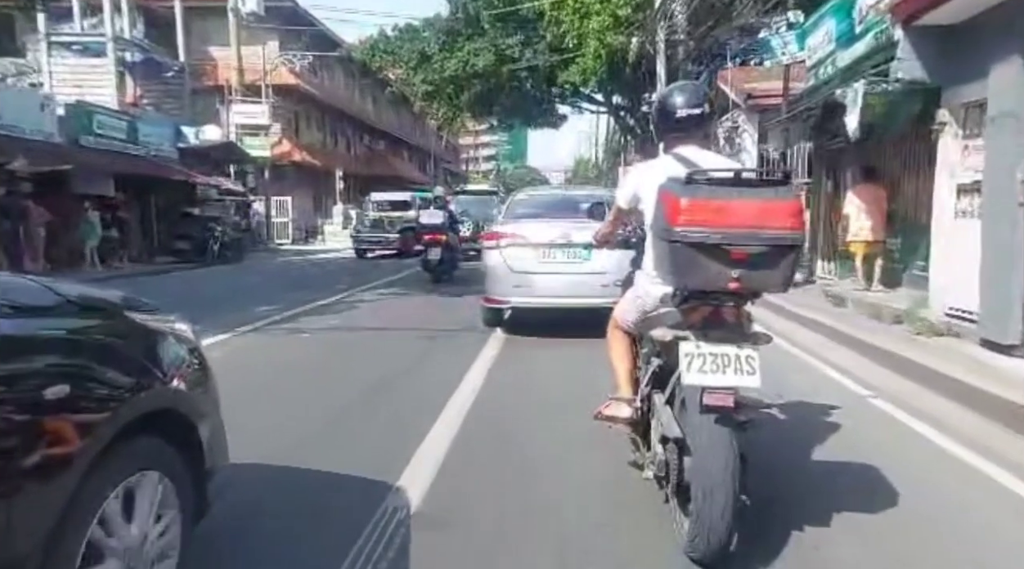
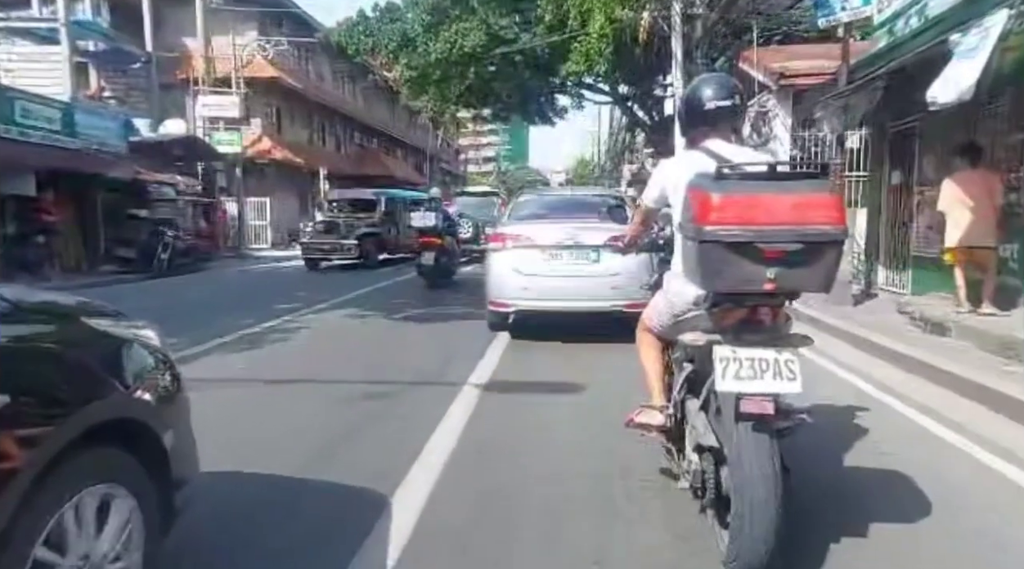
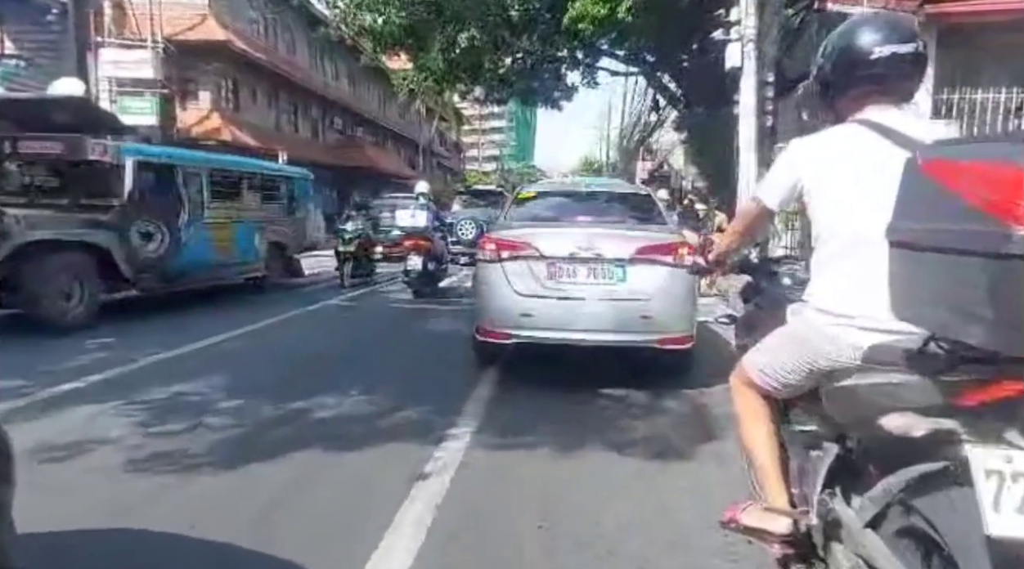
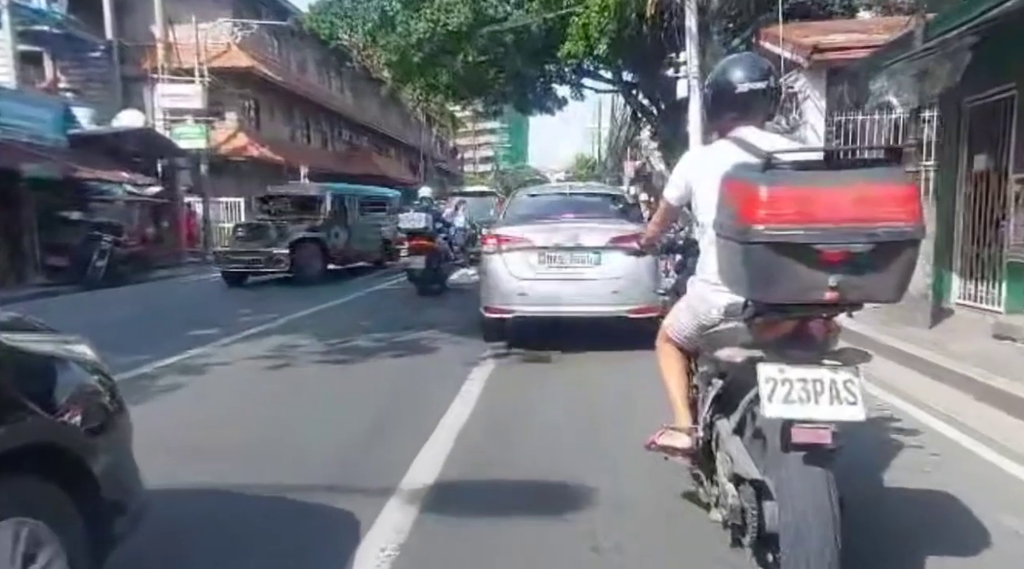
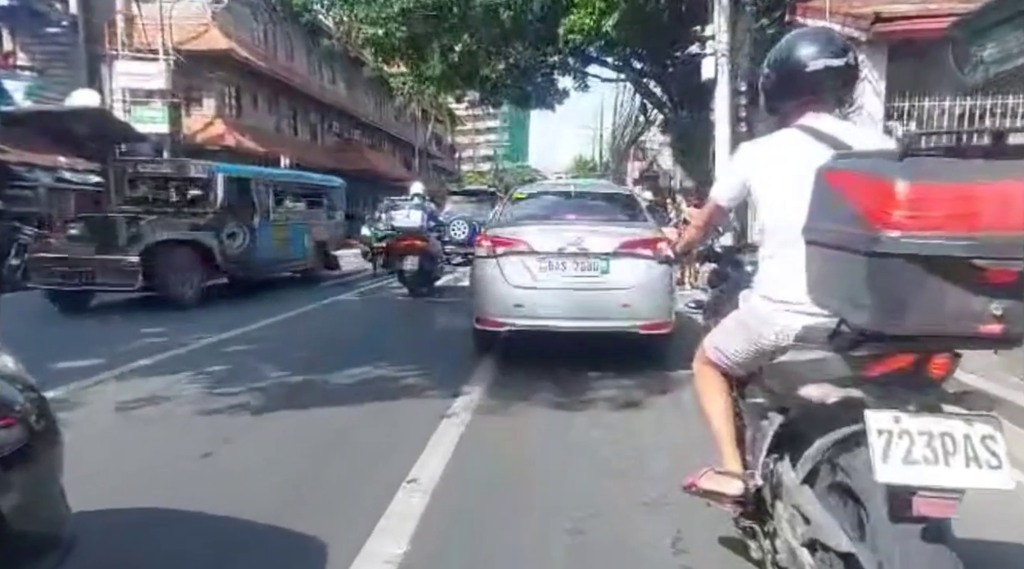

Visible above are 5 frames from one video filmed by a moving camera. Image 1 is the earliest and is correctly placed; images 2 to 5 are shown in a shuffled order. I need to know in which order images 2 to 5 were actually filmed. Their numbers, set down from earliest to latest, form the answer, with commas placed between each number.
2, 4, 5, 3
